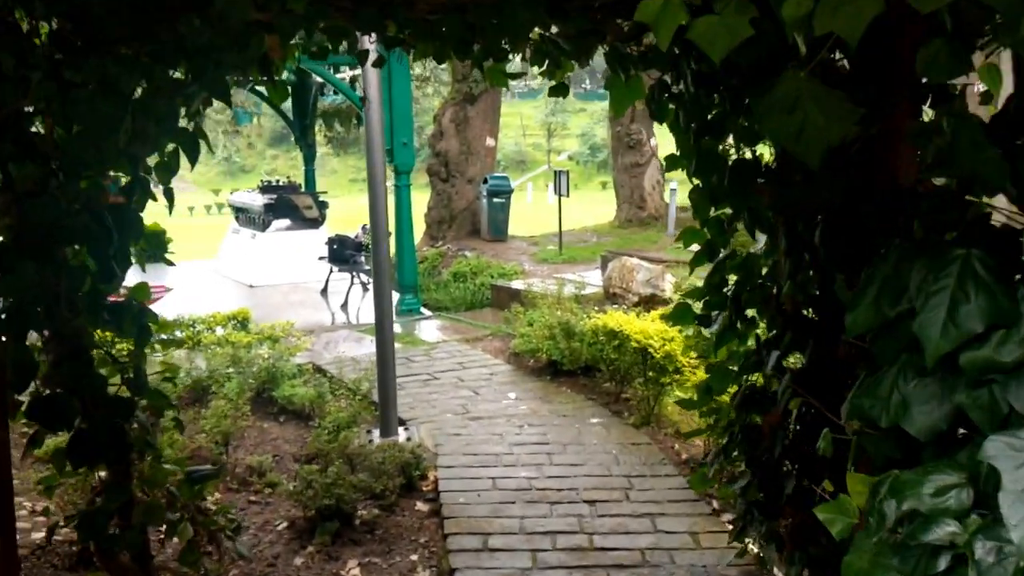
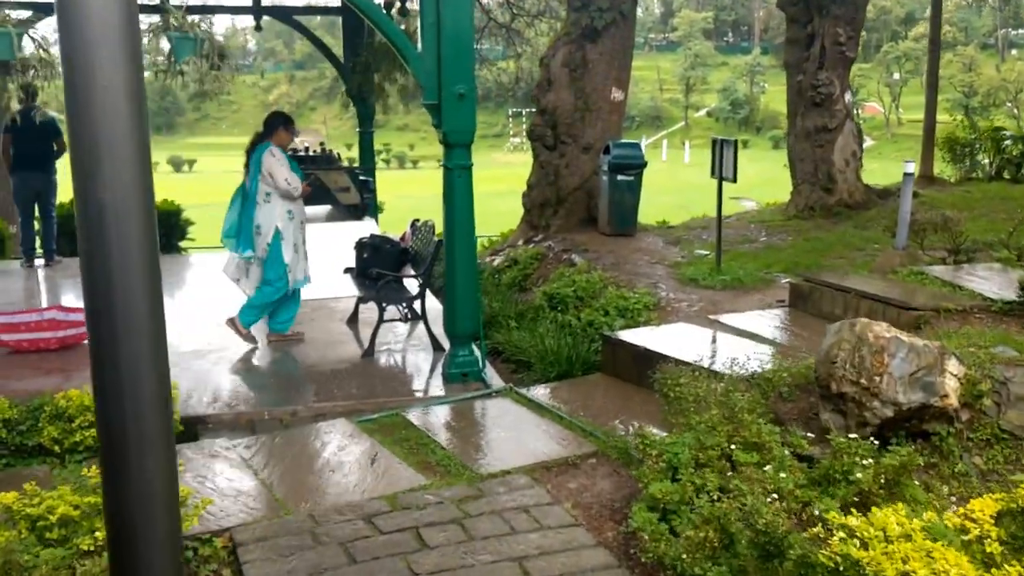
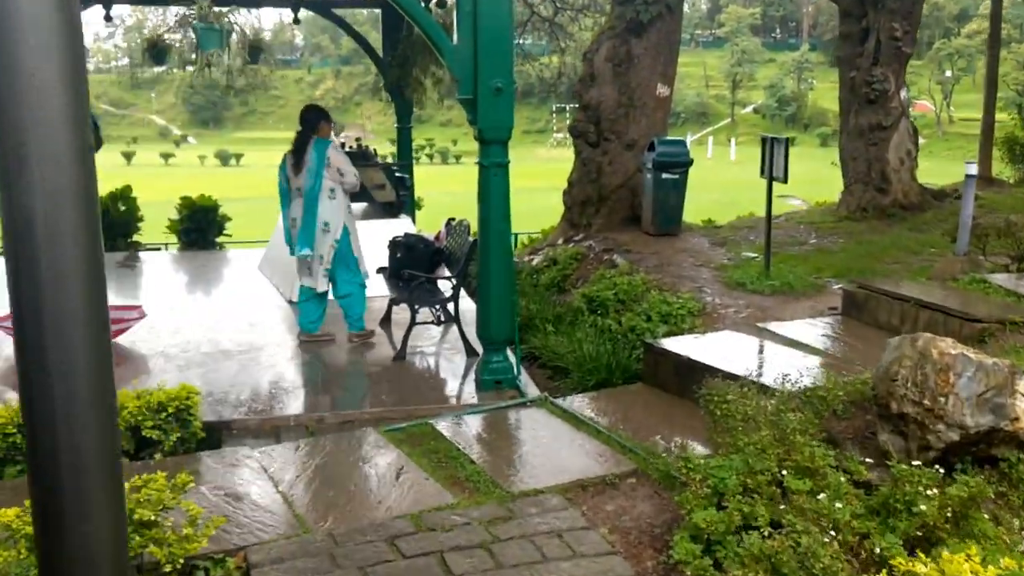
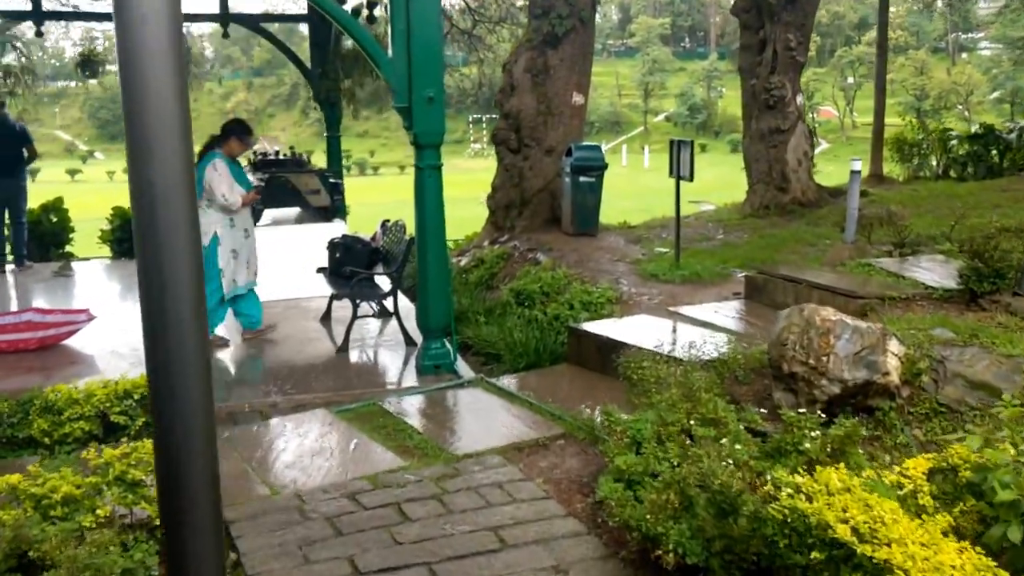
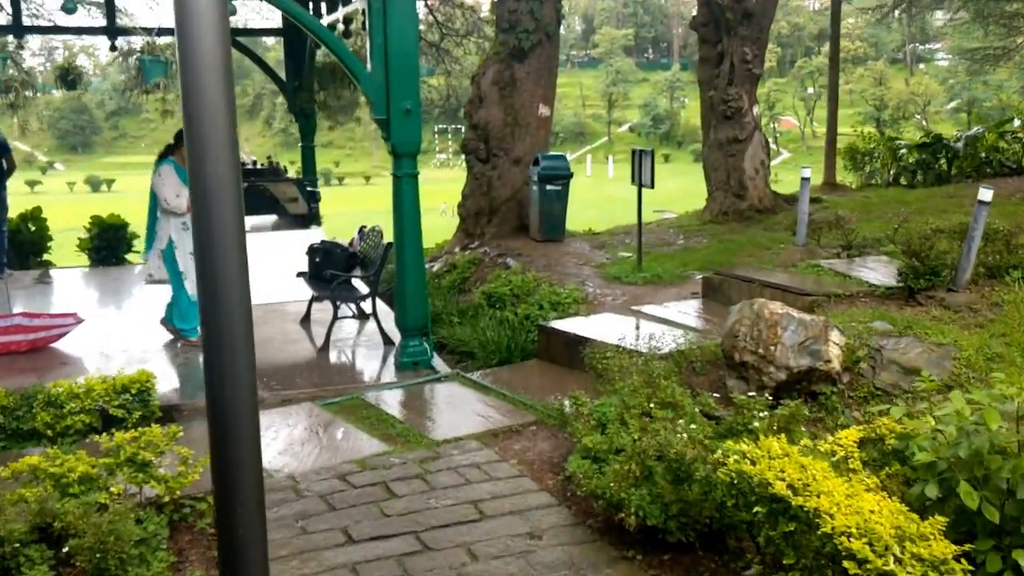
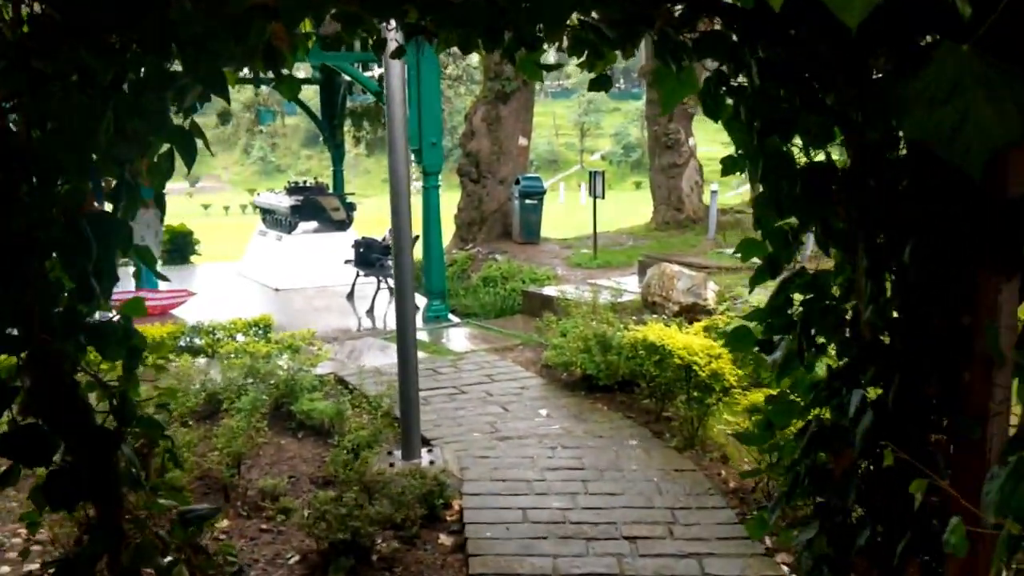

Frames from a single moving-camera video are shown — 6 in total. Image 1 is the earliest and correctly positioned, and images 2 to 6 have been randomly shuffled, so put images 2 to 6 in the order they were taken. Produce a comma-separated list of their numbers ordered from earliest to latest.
6, 5, 4, 2, 3
